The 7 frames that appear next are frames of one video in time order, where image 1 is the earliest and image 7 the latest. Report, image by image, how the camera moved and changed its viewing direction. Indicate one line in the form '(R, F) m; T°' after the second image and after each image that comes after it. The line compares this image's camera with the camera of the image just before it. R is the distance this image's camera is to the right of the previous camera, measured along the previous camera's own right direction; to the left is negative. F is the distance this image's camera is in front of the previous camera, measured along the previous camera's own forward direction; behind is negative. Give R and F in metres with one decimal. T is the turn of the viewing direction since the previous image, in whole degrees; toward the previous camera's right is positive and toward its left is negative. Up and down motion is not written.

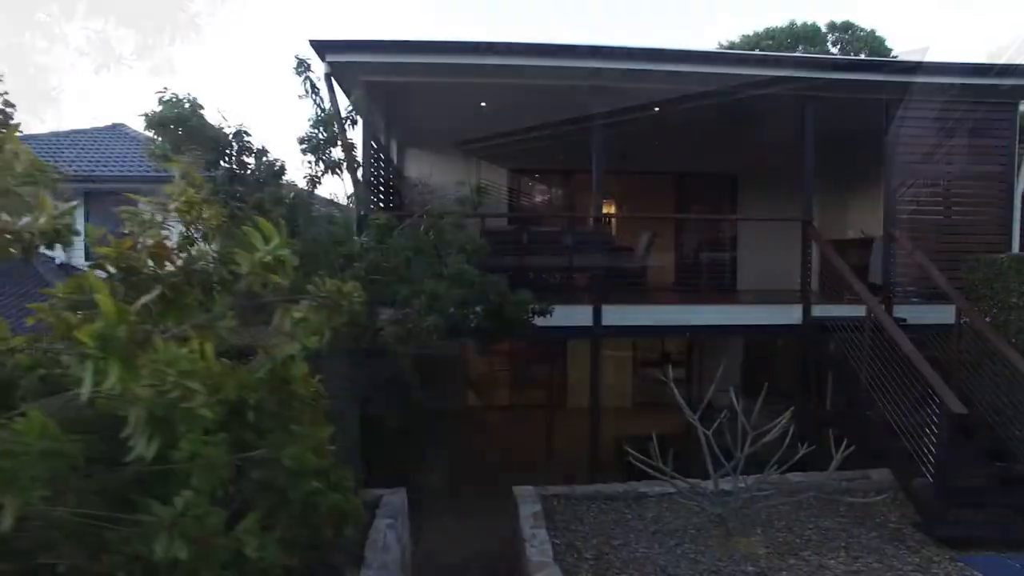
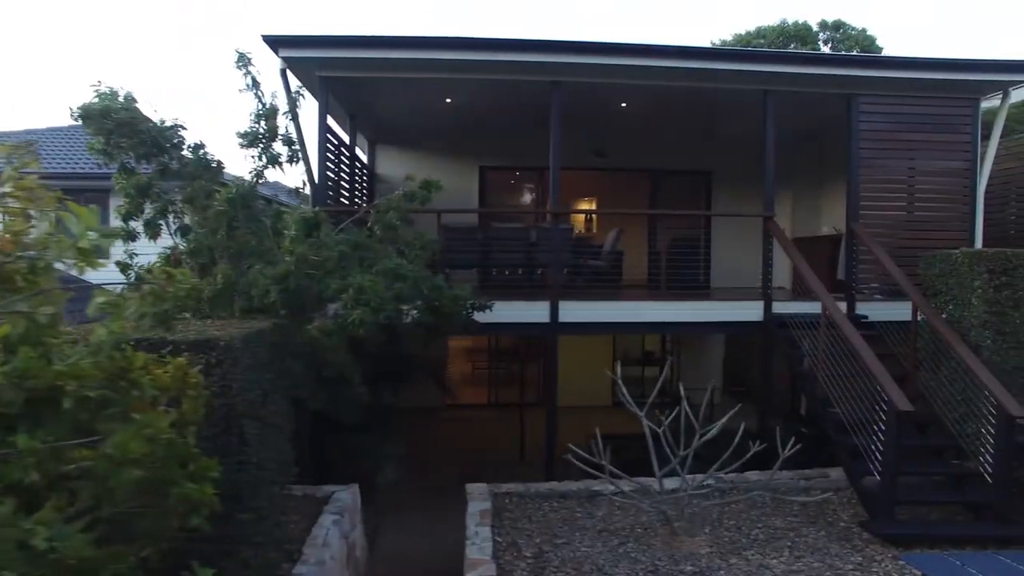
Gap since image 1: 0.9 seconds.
(+0.4, 0.0) m; 0°
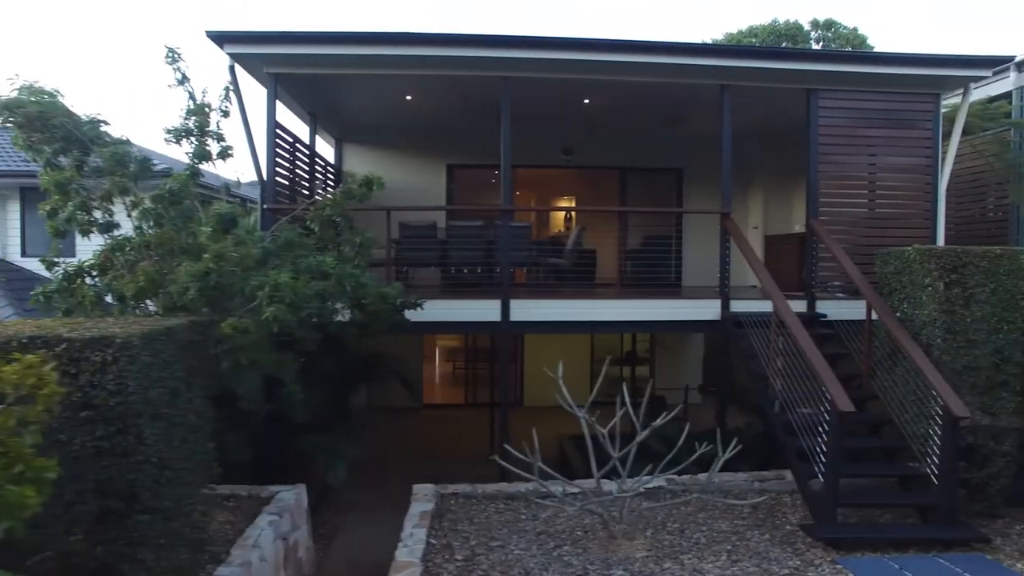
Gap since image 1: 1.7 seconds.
(+0.4, +0.1) m; 0°
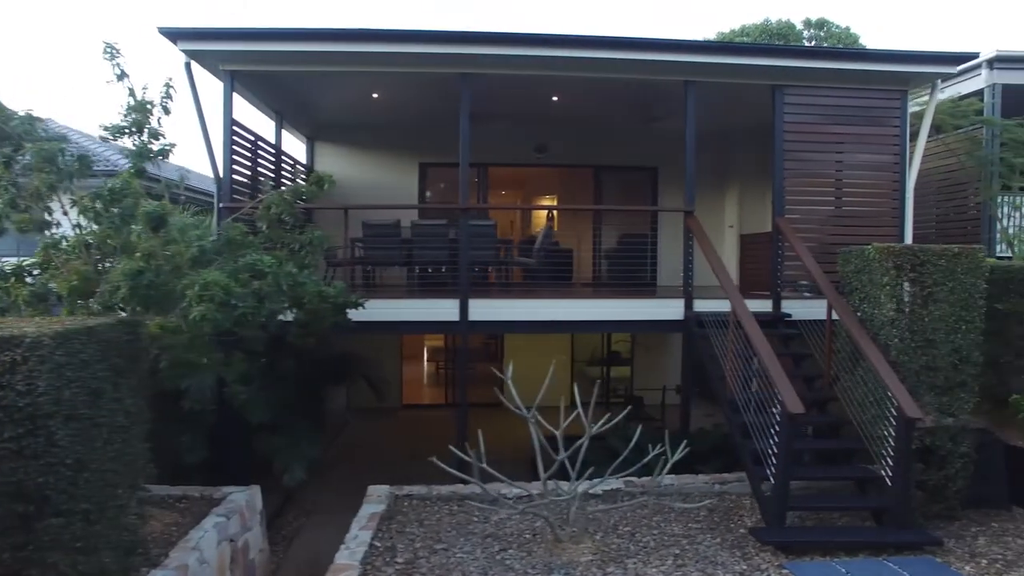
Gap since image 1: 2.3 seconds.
(+0.3, +0.1) m; 0°
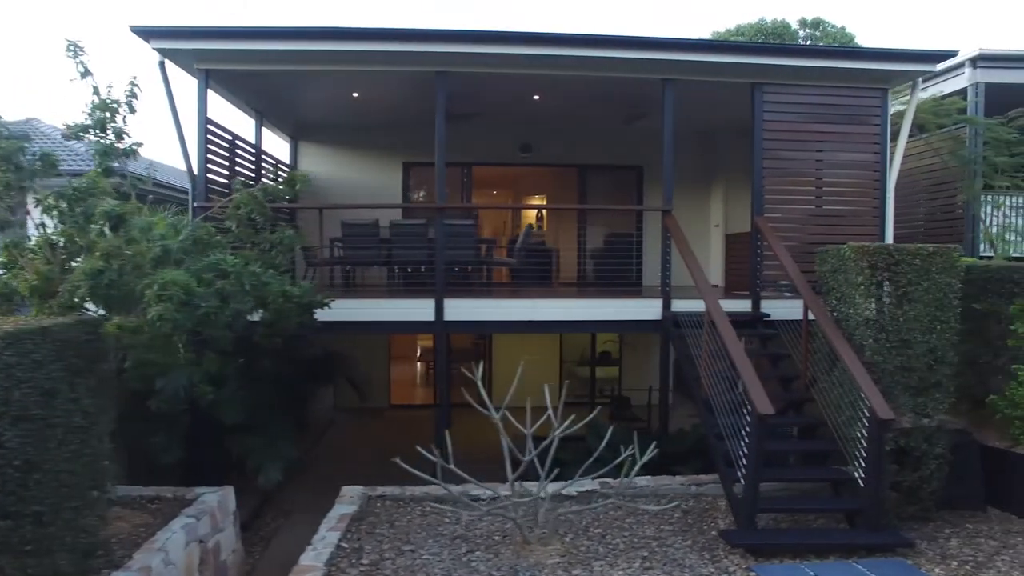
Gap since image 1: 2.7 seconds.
(+0.2, 0.0) m; 0°
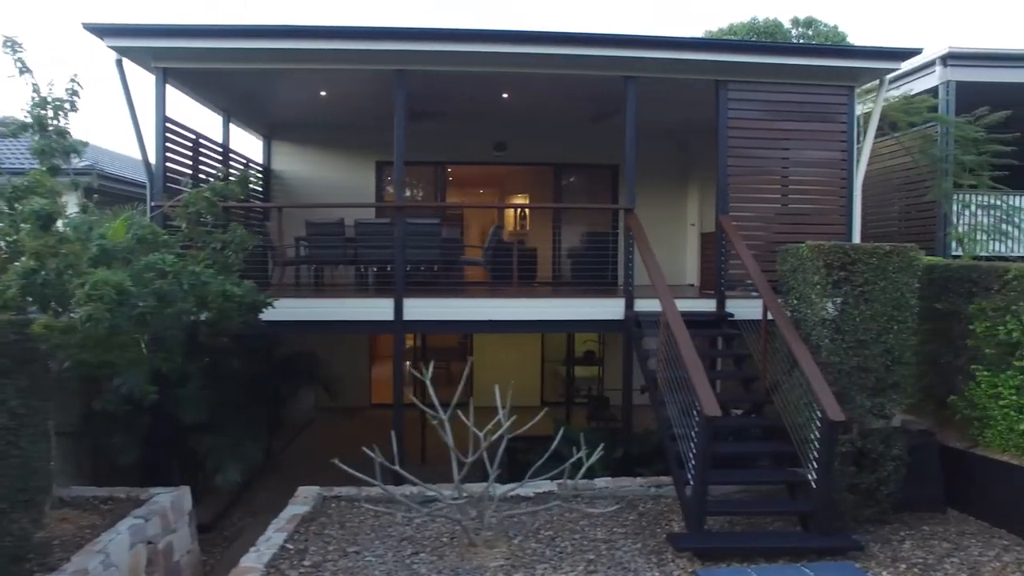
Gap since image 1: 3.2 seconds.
(+0.3, +0.1) m; 0°
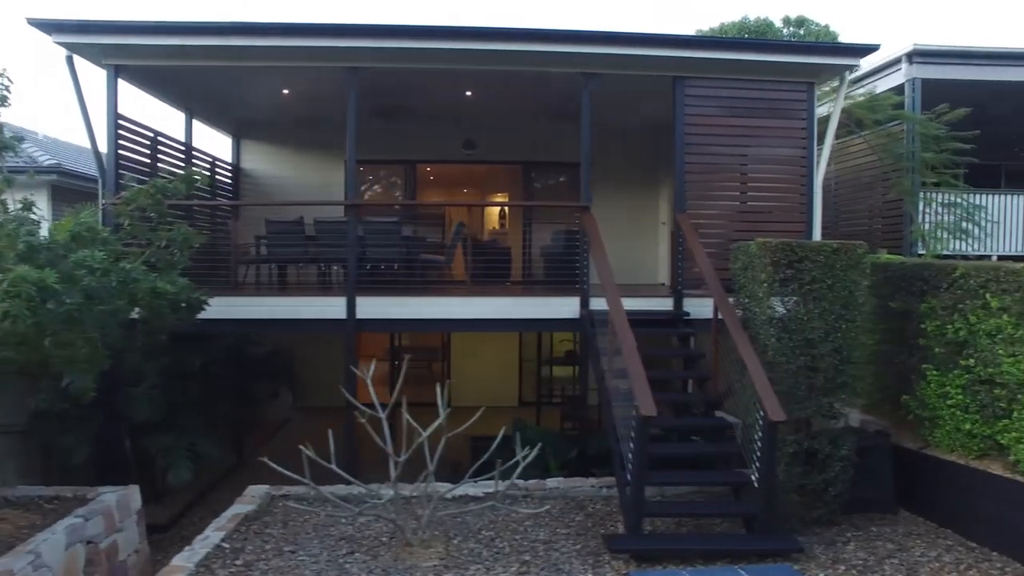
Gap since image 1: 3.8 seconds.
(+0.4, +0.1) m; 0°
